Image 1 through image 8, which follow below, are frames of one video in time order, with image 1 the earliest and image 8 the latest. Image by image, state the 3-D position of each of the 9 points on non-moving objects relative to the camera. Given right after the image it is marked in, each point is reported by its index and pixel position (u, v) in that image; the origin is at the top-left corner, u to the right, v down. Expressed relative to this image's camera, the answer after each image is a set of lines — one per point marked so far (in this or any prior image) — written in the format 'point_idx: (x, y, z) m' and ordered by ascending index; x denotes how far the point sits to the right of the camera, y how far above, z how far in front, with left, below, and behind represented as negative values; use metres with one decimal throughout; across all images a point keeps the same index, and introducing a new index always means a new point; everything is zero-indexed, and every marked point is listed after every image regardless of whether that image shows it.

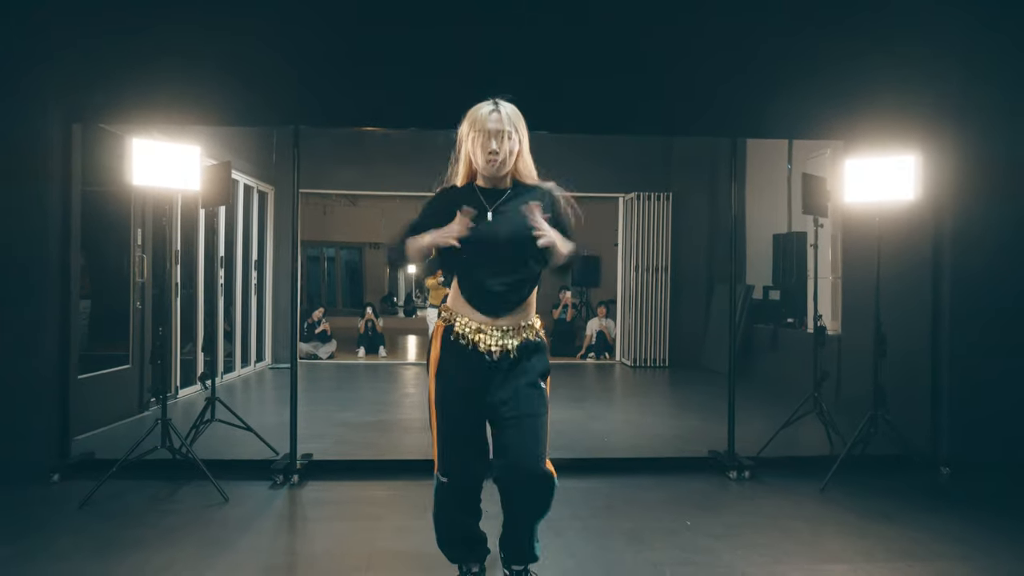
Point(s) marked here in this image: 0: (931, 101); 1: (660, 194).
0: (+1.7, +0.8, +3.9) m
1: (+1.4, +0.9, +8.8) m
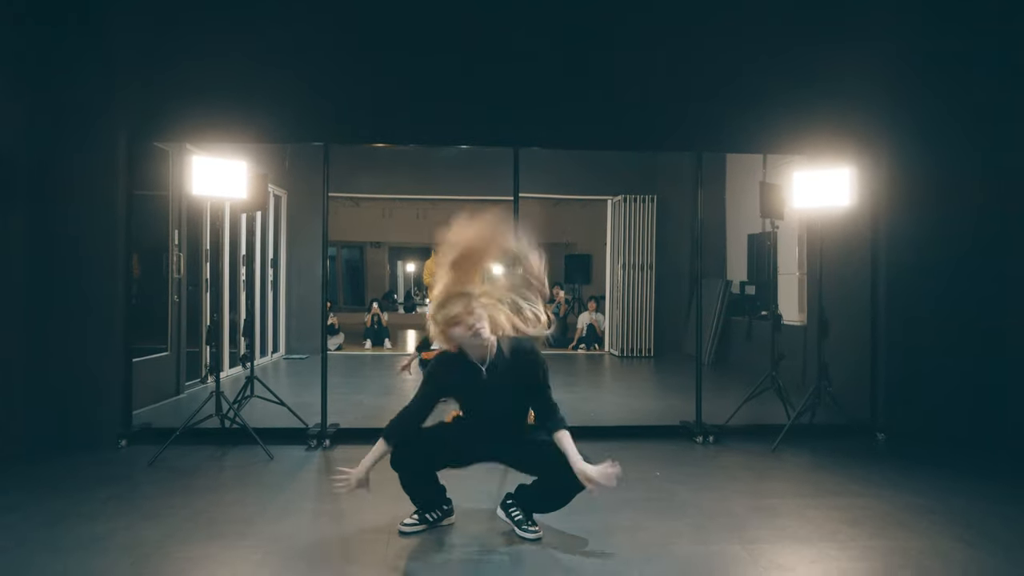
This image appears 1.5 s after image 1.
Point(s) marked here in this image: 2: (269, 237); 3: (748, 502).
0: (+1.7, +0.8, +4.5) m
1: (+1.3, +0.9, +9.4) m
2: (-2.1, +0.4, +8.3) m
3: (+0.8, -0.7, +3.3) m
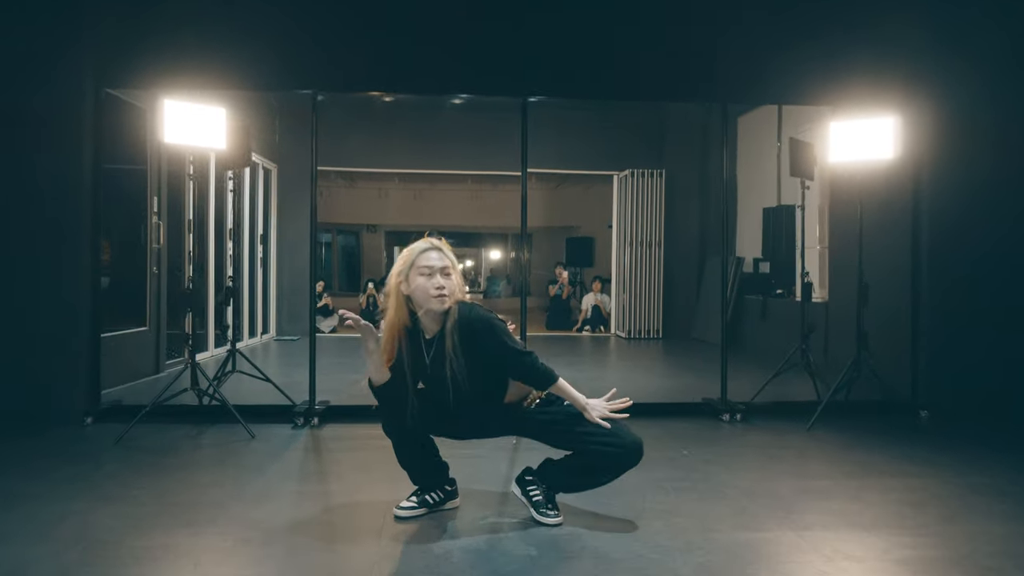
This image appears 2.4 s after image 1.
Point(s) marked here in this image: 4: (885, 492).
0: (+1.7, +1.0, +4.1) m
1: (+1.3, +1.1, +9.0) m
2: (-2.1, +0.6, +7.9) m
3: (+0.9, -0.6, +2.9) m
4: (+1.1, -0.6, +2.8) m
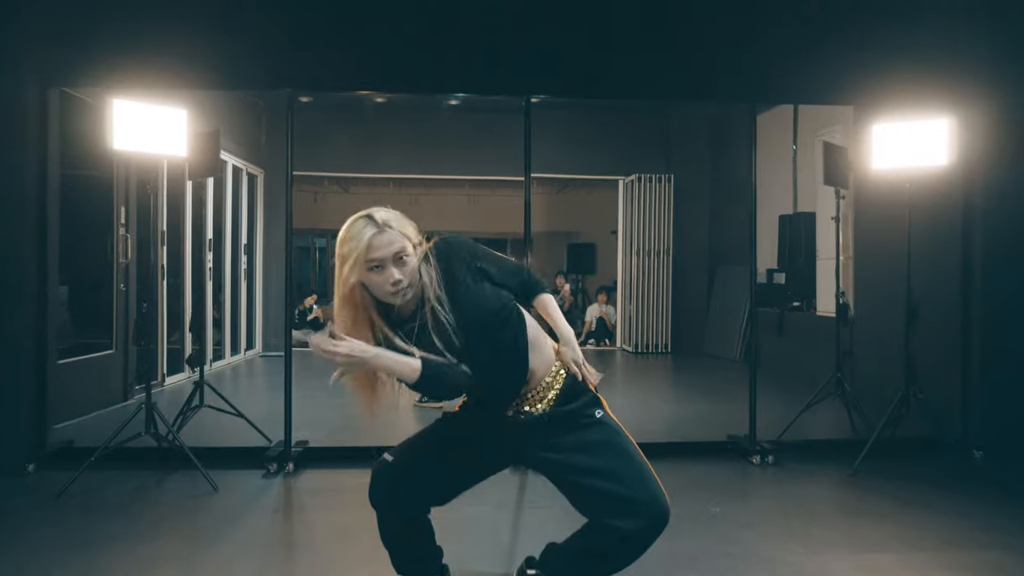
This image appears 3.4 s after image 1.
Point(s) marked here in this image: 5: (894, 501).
0: (+1.7, +0.9, +3.7) m
1: (+1.3, +1.0, +8.6) m
2: (-2.1, +0.5, +7.4) m
3: (+0.9, -0.7, +2.4) m
4: (+1.1, -0.7, +2.4) m
5: (+1.2, -0.7, +3.1) m
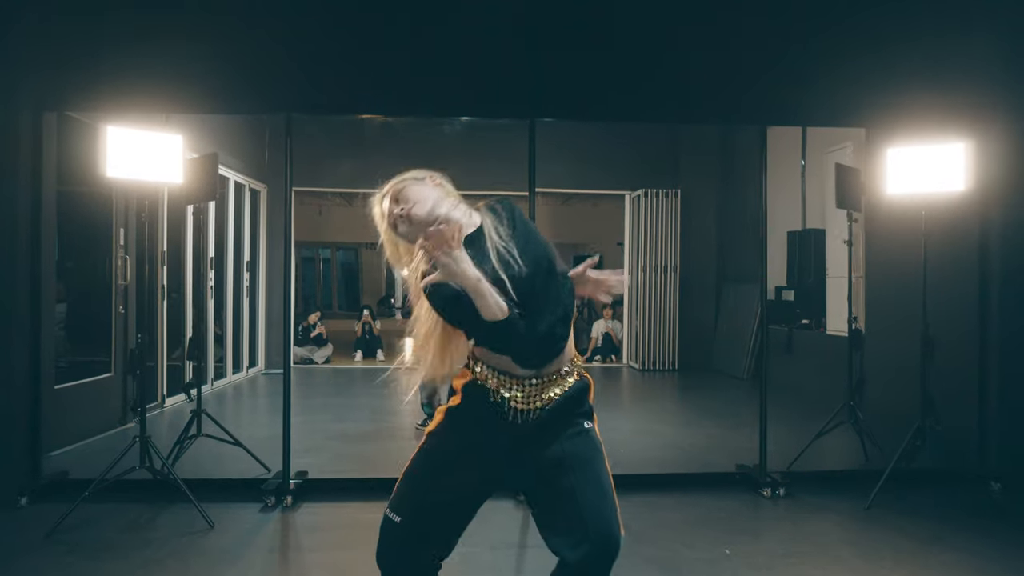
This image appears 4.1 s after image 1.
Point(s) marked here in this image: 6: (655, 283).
0: (+1.8, +0.8, +3.6) m
1: (+1.4, +0.9, +8.5) m
2: (-2.1, +0.4, +7.3) m
3: (+0.9, -0.8, +2.3) m
4: (+1.1, -0.8, +2.3) m
5: (+1.2, -0.8, +3.0) m
6: (+1.3, 0.0, +8.5) m
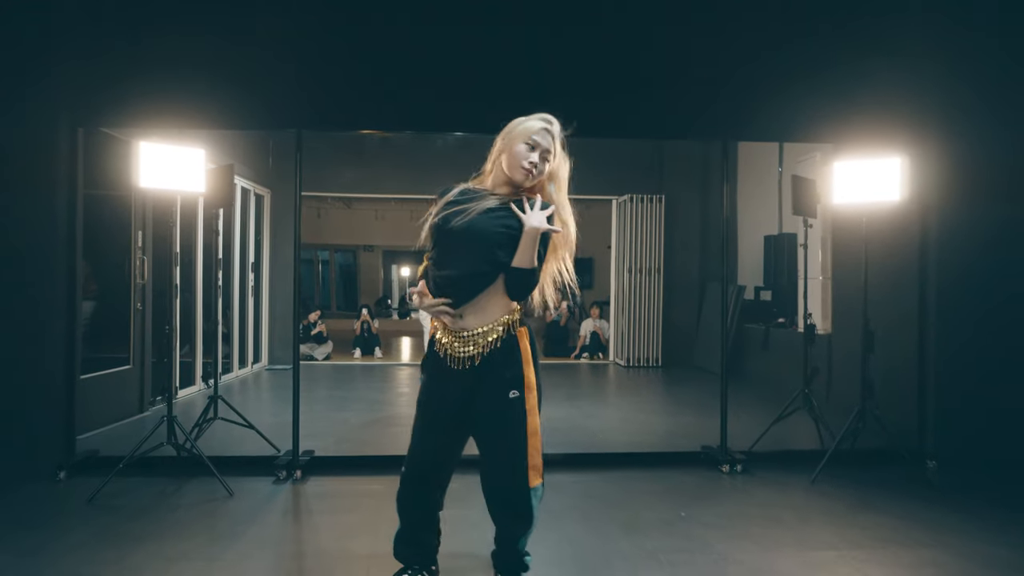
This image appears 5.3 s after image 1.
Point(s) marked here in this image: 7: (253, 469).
0: (+1.7, +0.8, +4.0) m
1: (+1.3, +0.9, +8.9) m
2: (-2.2, +0.4, +7.7) m
3: (+0.8, -0.8, +2.7) m
4: (+1.1, -0.8, +2.7) m
5: (+1.2, -0.8, +3.4) m
6: (+1.2, 0.0, +8.9) m
7: (-1.0, -0.7, +3.8) m
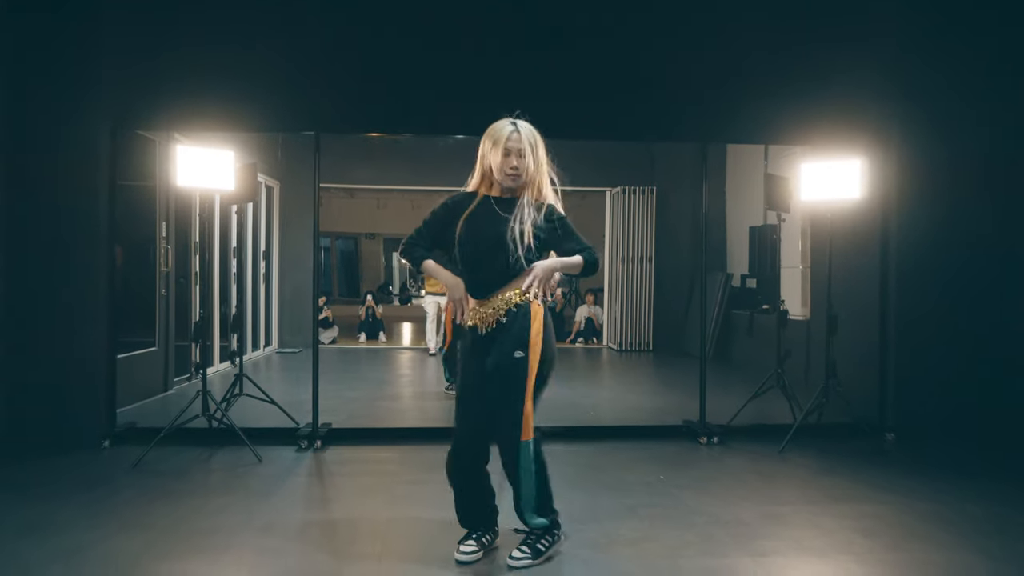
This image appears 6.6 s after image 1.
0: (+1.7, +0.8, +4.4) m
1: (+1.3, +1.0, +9.3) m
2: (-2.2, +0.5, +8.1) m
3: (+0.8, -0.7, +3.1) m
4: (+1.1, -0.8, +3.1) m
5: (+1.2, -0.7, +3.8) m
6: (+1.2, +0.2, +9.3) m
7: (-1.0, -0.7, +4.2) m
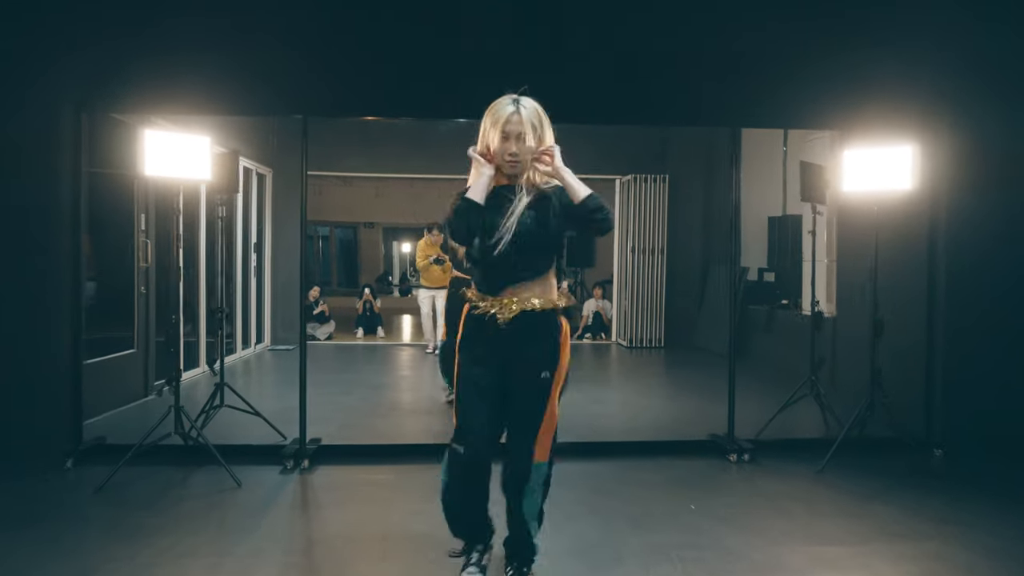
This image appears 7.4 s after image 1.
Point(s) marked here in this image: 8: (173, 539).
0: (+1.7, +0.8, +4.0) m
1: (+1.3, +1.0, +8.8) m
2: (-2.1, +0.5, +7.7) m
3: (+0.8, -0.8, +2.7) m
4: (+1.1, -0.8, +2.7) m
5: (+1.2, -0.7, +3.4) m
6: (+1.2, +0.2, +8.8) m
7: (-1.0, -0.7, +3.8) m
8: (-1.0, -0.8, +2.9) m
